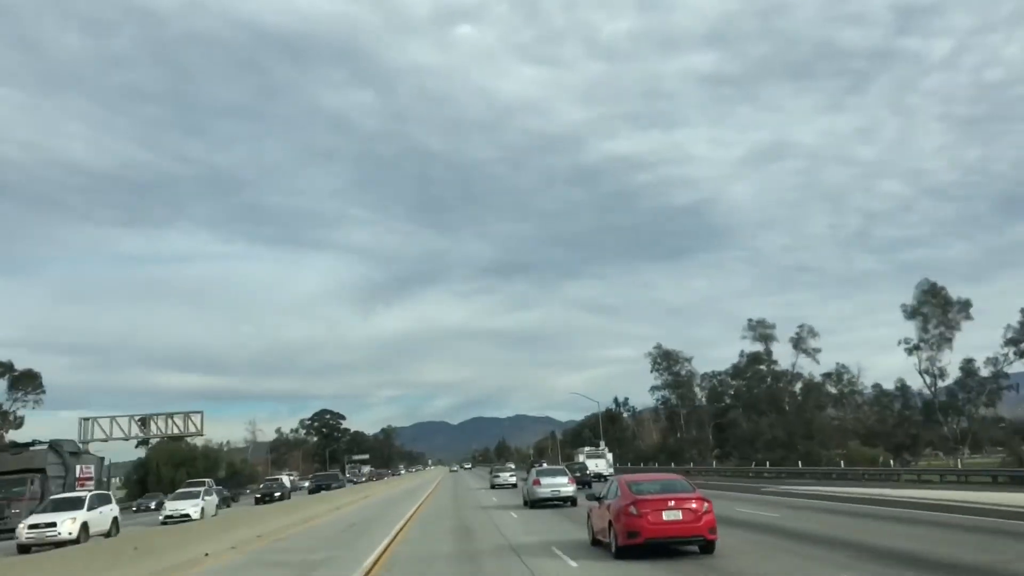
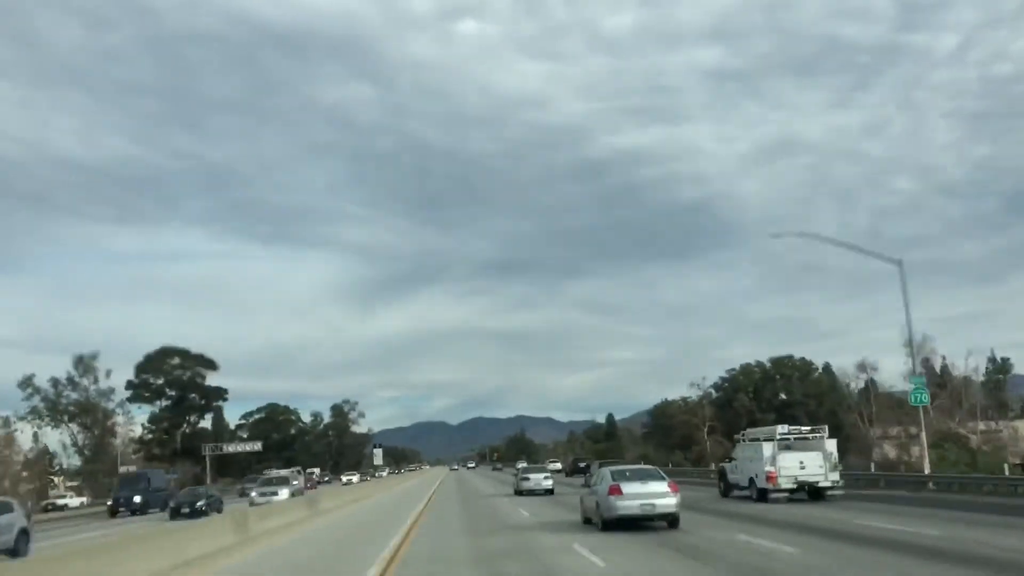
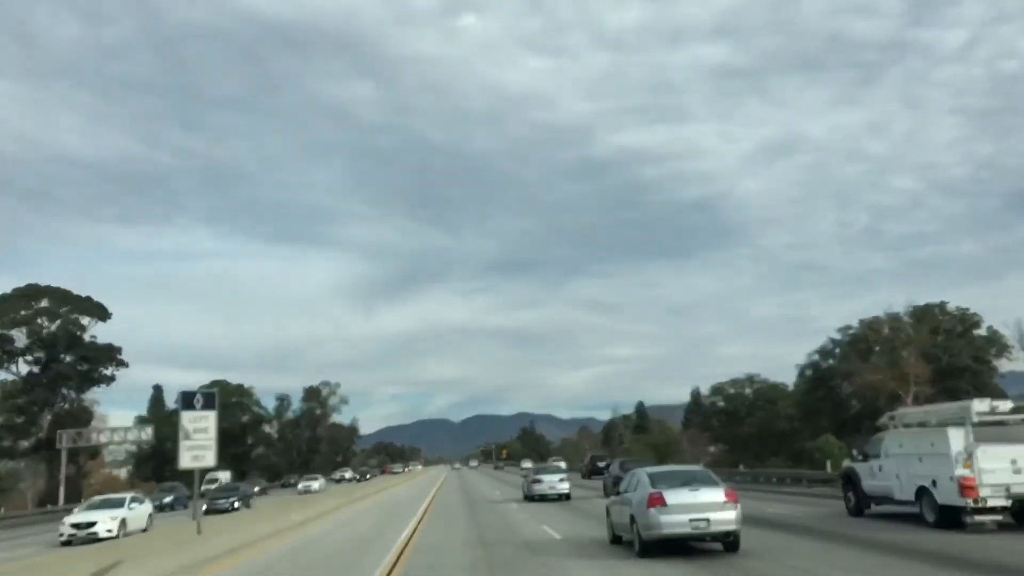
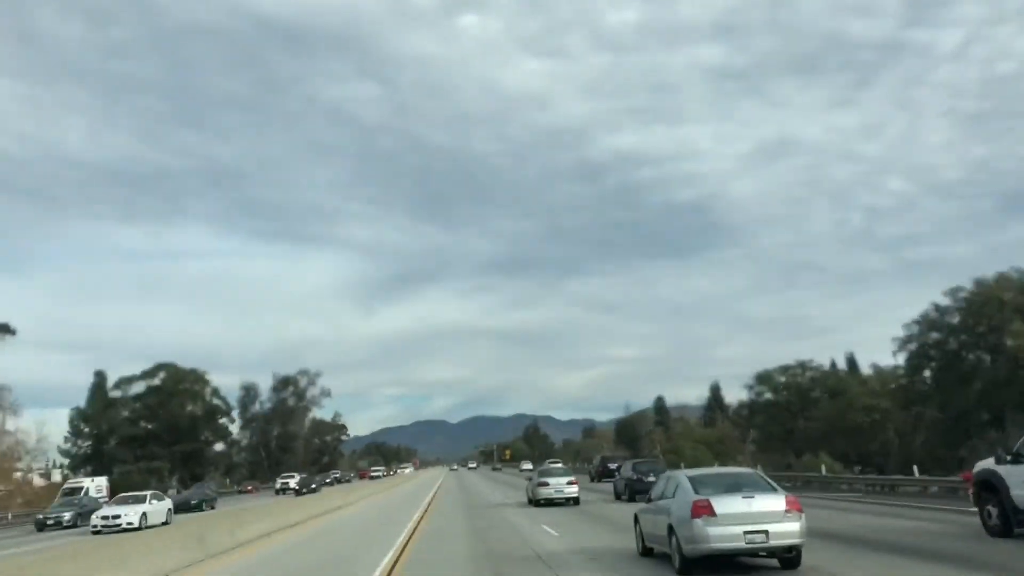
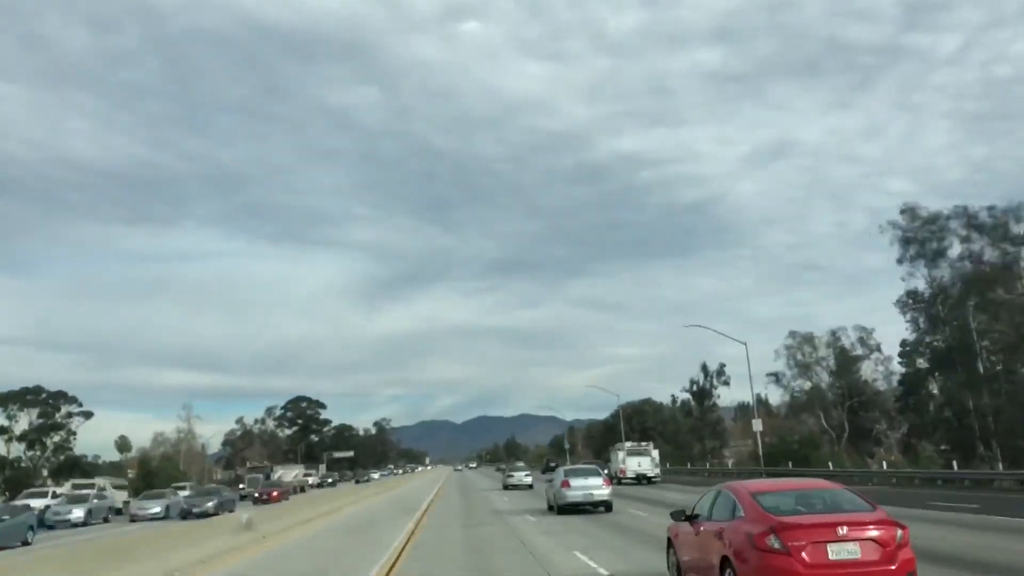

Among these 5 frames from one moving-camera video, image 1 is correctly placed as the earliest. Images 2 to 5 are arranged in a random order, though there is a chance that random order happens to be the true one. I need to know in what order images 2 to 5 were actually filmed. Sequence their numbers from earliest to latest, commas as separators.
5, 2, 3, 4
